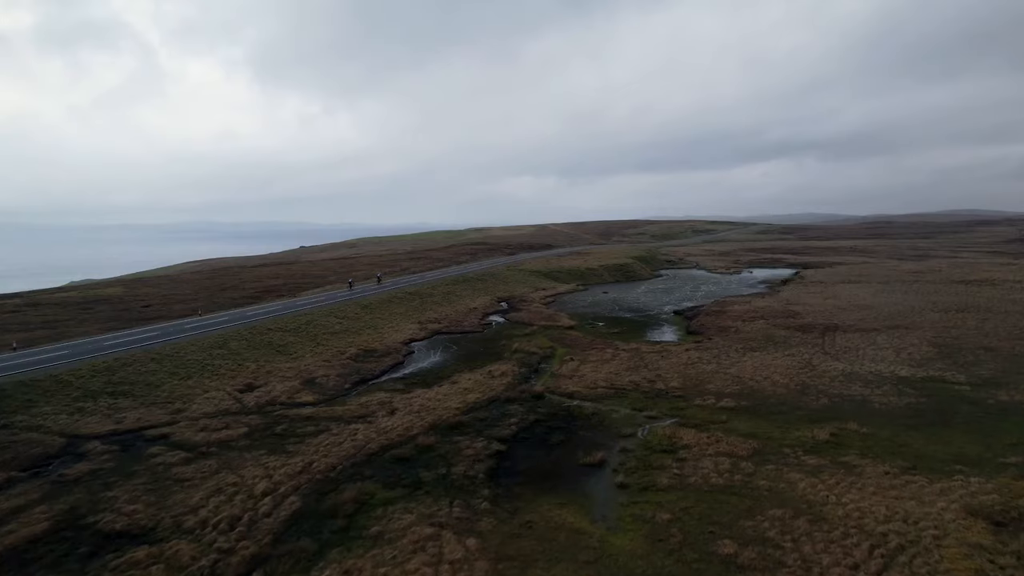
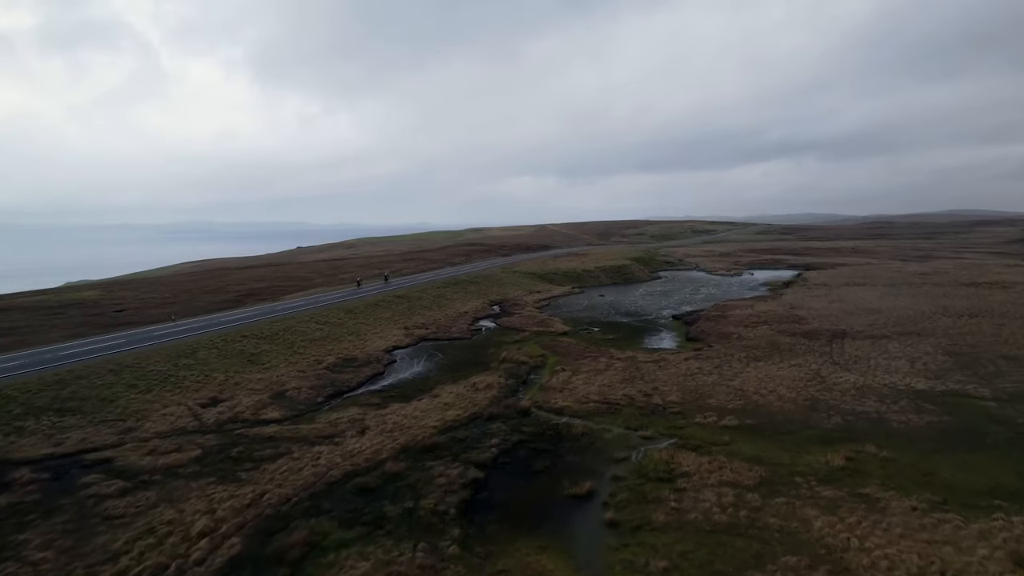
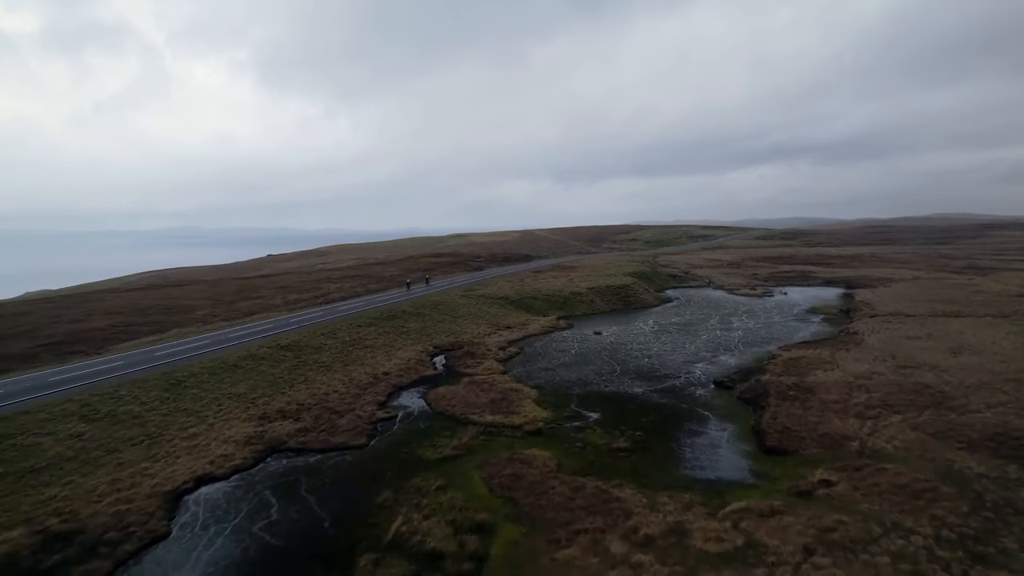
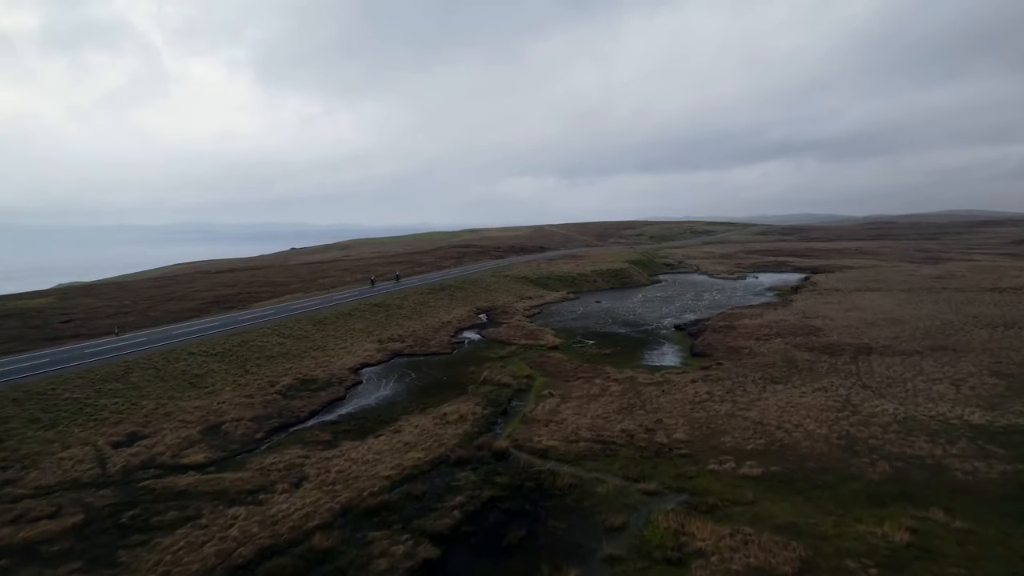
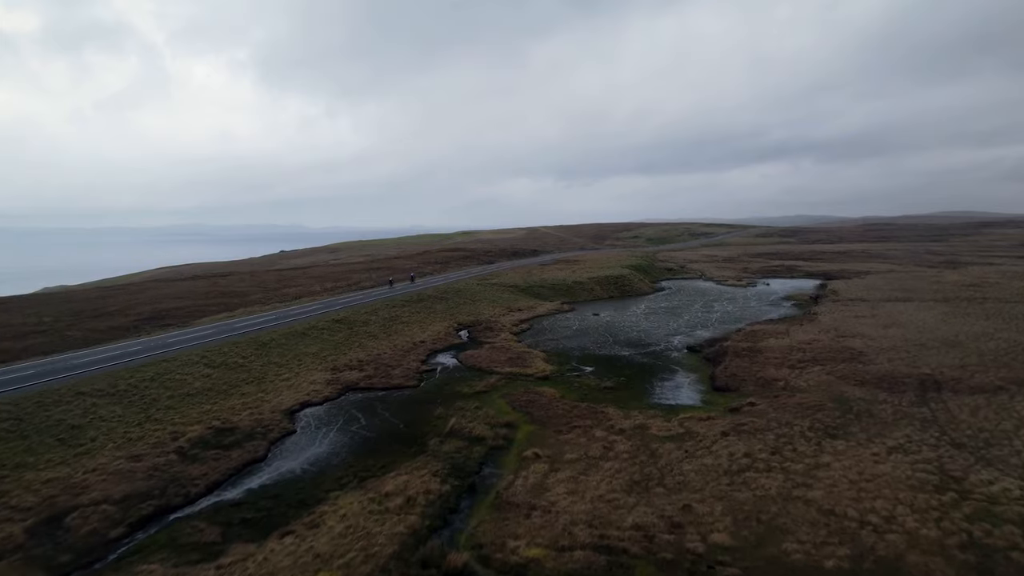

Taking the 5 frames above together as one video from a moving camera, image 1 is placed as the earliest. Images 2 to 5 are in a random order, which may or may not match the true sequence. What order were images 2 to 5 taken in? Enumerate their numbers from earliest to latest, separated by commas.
2, 4, 5, 3
